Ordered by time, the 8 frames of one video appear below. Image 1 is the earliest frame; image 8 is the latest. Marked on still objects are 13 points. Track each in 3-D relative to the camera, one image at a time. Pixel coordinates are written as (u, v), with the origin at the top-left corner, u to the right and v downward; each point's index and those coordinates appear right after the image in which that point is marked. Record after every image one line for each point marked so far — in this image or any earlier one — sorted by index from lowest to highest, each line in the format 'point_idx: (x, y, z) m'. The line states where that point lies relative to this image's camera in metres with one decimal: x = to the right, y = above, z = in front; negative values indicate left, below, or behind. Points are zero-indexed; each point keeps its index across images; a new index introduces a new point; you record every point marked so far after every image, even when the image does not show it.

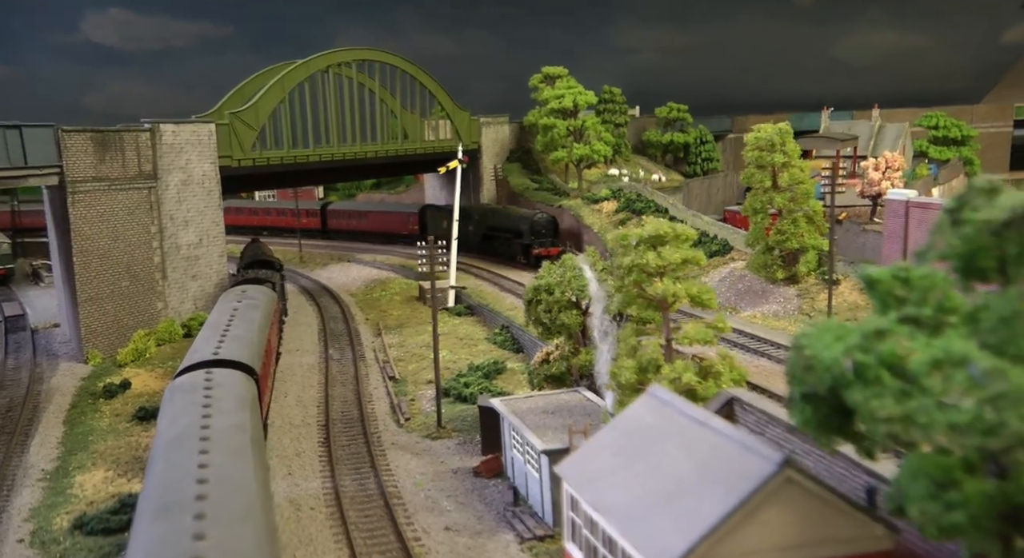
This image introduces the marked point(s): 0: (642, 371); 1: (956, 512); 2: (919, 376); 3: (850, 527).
0: (+2.2, -1.5, +15.3) m
1: (+3.6, -1.9, +7.5) m
2: (+3.3, -0.8, +7.5) m
3: (+3.3, -2.4, +8.9) m
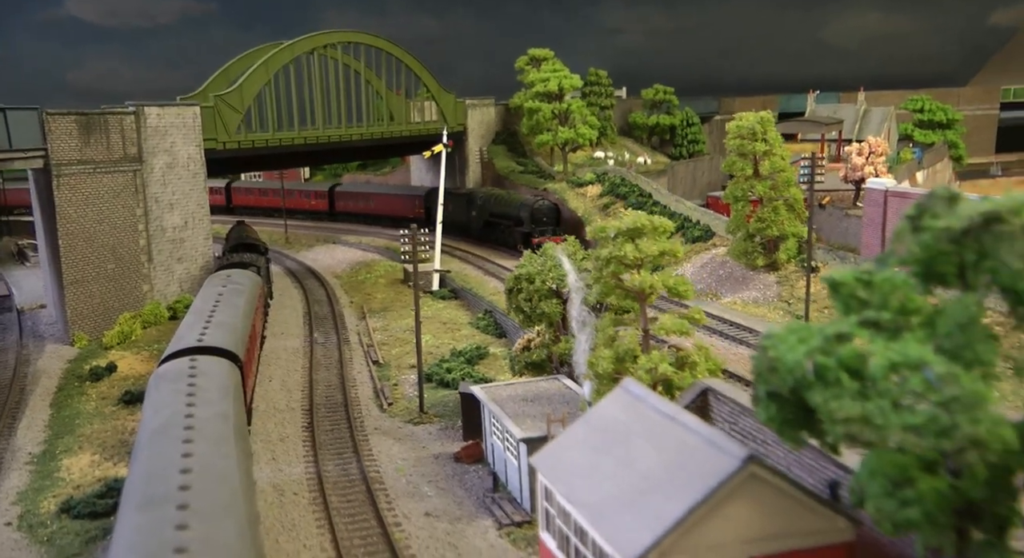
0: (+1.8, -1.4, +15.6) m
1: (+3.4, -1.9, +7.8) m
2: (+3.1, -0.8, +7.8) m
3: (+3.1, -2.4, +9.3) m
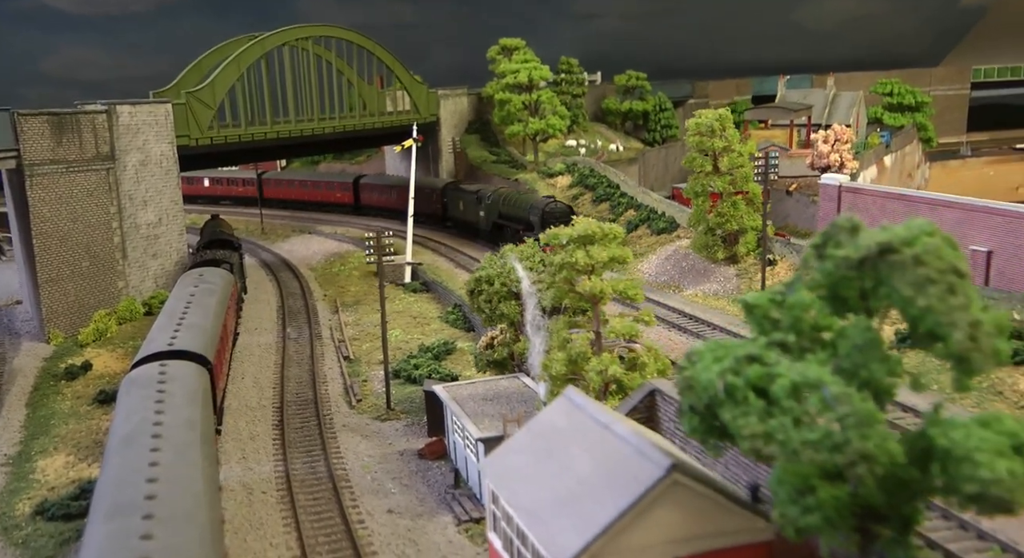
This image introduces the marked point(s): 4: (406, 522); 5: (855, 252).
0: (+1.1, -1.5, +16.2) m
1: (+2.8, -2.2, +8.6) m
2: (+2.5, -1.1, +8.5) m
3: (+2.4, -2.6, +10.0) m
4: (-1.9, -4.4, +16.5) m
5: (+3.3, +0.3, +8.7) m
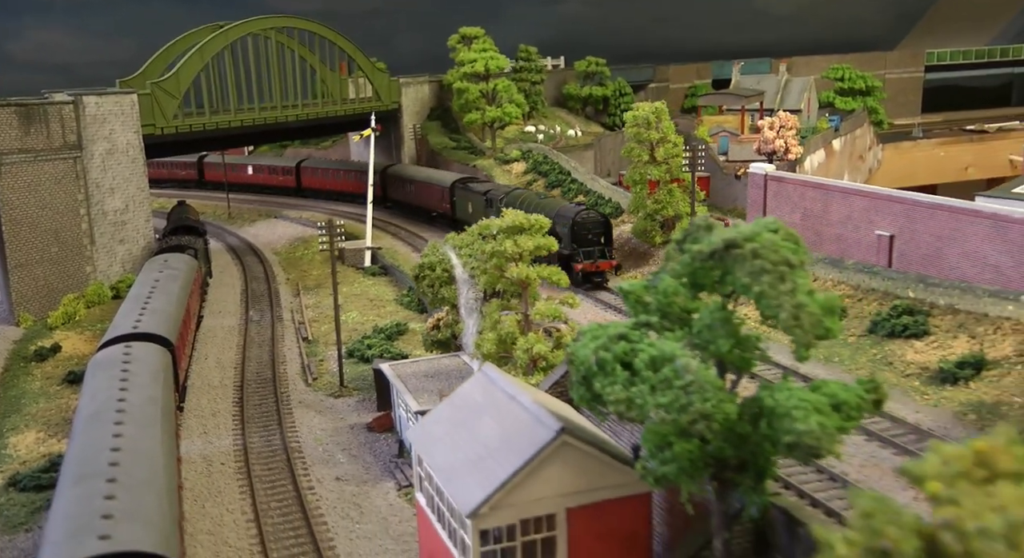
0: (-0.2, -1.2, +17.8) m
1: (+1.7, -2.1, +10.2) m
2: (+1.4, -1.0, +10.1) m
3: (+1.3, -2.5, +11.7) m
4: (-3.2, -4.1, +18.1) m
5: (+2.2, +0.4, +10.4) m
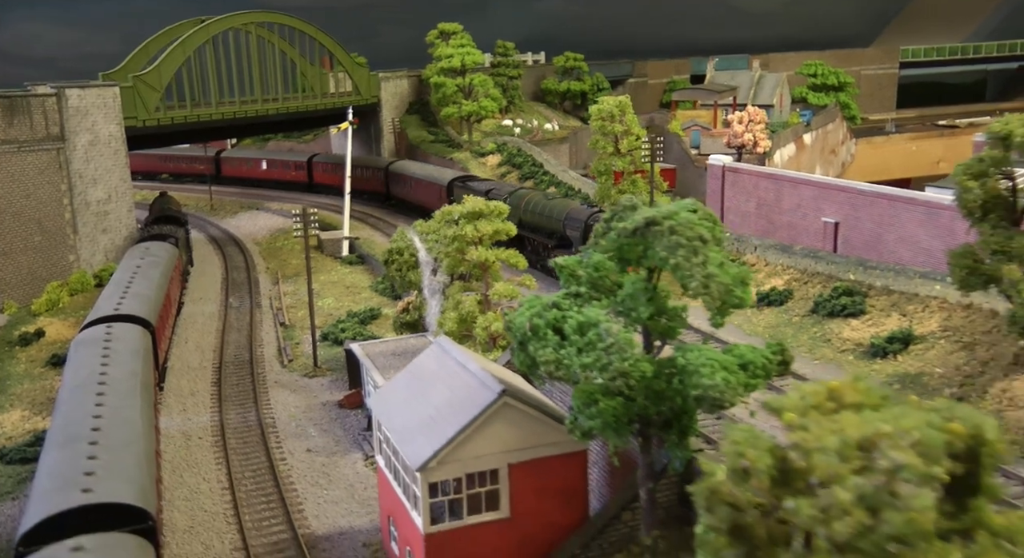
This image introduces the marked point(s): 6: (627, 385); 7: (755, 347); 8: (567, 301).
0: (-1.0, -0.9, +19.0) m
1: (+1.0, -1.7, +11.4) m
2: (+0.7, -0.7, +11.3) m
3: (+0.6, -2.2, +12.8) m
4: (-4.0, -3.7, +19.2) m
5: (+1.5, +0.7, +11.5) m
6: (+1.4, -1.3, +11.2) m
7: (+3.0, -0.8, +11.2) m
8: (+0.7, -0.3, +11.8) m
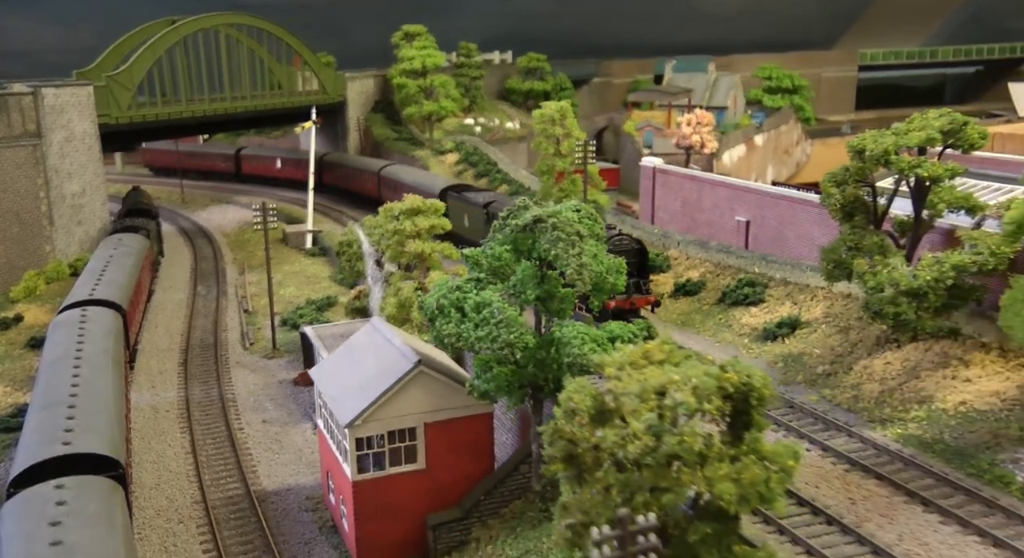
0: (-2.5, -0.6, +21.3) m
1: (-0.3, -1.6, +13.8) m
2: (-0.6, -0.5, +13.6) m
3: (-0.8, -2.0, +15.2) m
4: (-5.5, -3.5, +21.4) m
5: (+0.1, +0.9, +13.9) m
6: (+0.1, -1.1, +13.6) m
7: (+1.6, -0.7, +13.6) m
8: (-0.7, -0.1, +14.2) m
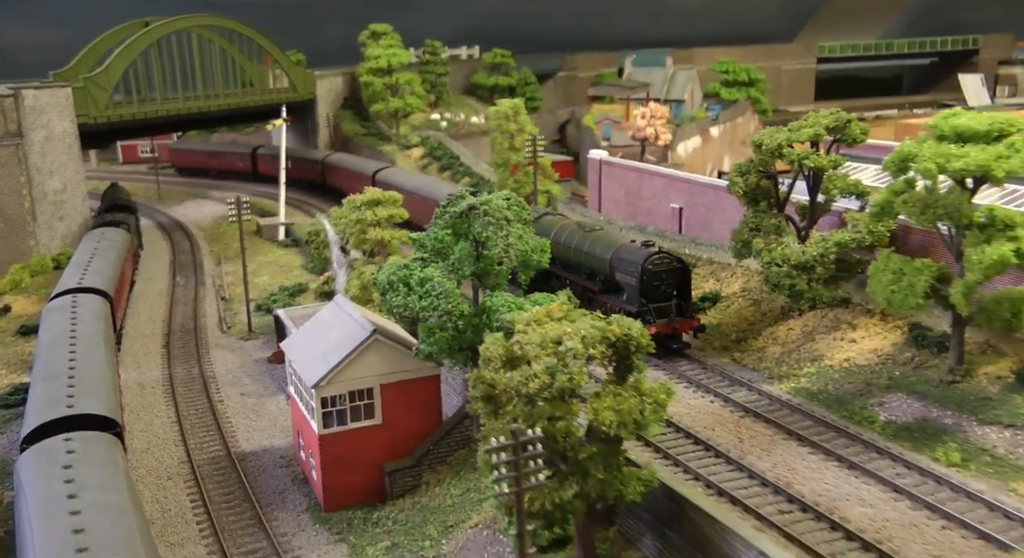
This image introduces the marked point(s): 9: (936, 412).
0: (-3.8, -0.2, +23.7) m
1: (-1.4, -1.2, +16.2) m
2: (-1.7, -0.1, +16.1) m
3: (-1.9, -1.6, +17.6) m
4: (-6.8, -3.1, +23.8) m
5: (-0.9, +1.2, +16.3) m
6: (-1.0, -0.7, +16.1) m
7: (+0.6, -0.3, +16.1) m
8: (-1.8, +0.3, +16.6) m
9: (+7.7, -2.4, +16.6) m
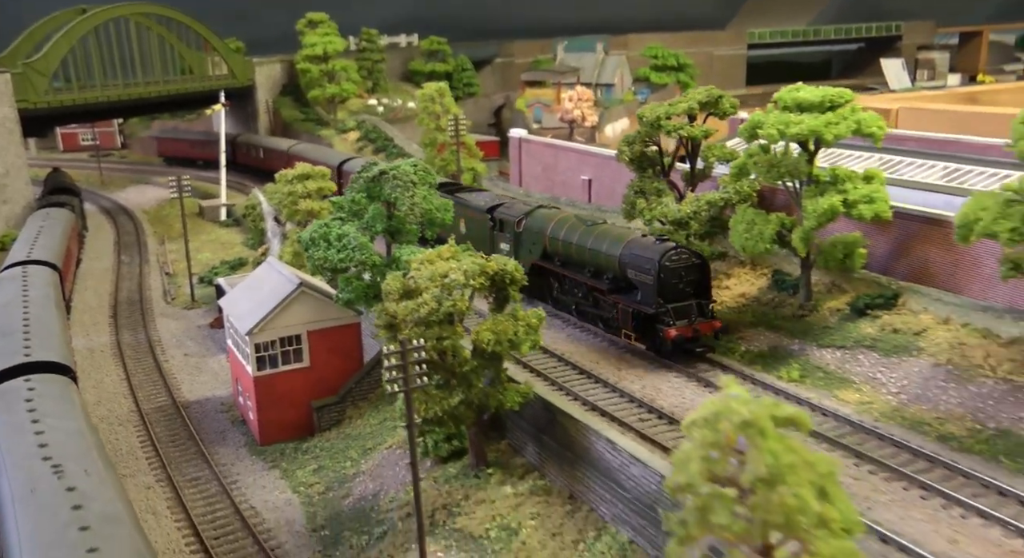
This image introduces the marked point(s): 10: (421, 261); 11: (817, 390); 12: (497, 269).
0: (-6.1, +0.7, +25.9) m
1: (-3.3, -0.3, +18.6) m
2: (-3.6, +0.8, +18.4) m
3: (-3.8, -0.7, +20.0) m
4: (-9.0, -2.3, +25.9) m
5: (-2.9, +2.1, +18.7) m
6: (-2.9, +0.1, +18.5) m
7: (-1.3, +0.7, +18.6) m
8: (-3.7, +1.2, +19.0) m
9: (+5.8, -1.3, +19.5) m
10: (-1.5, +0.3, +15.0) m
11: (+5.8, -2.1, +17.4) m
12: (-0.2, +0.2, +14.8) m
